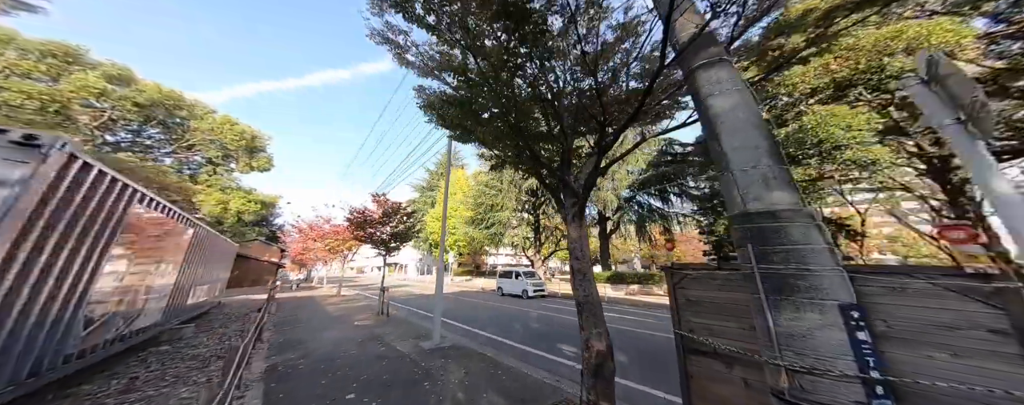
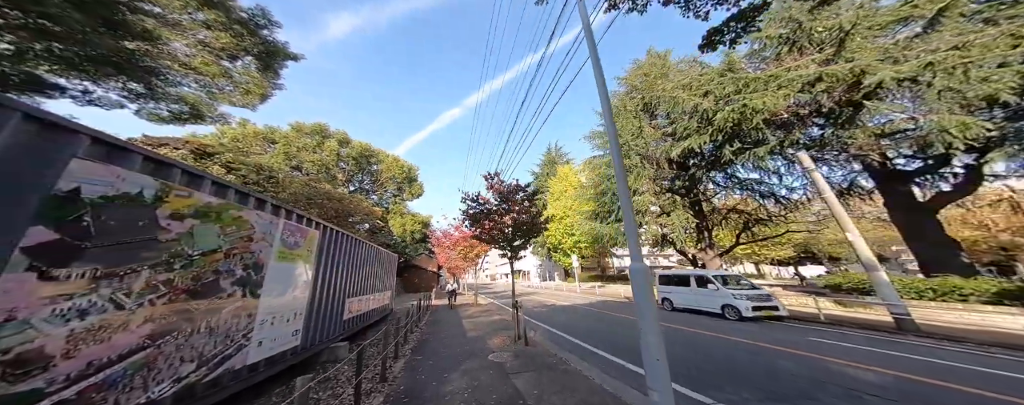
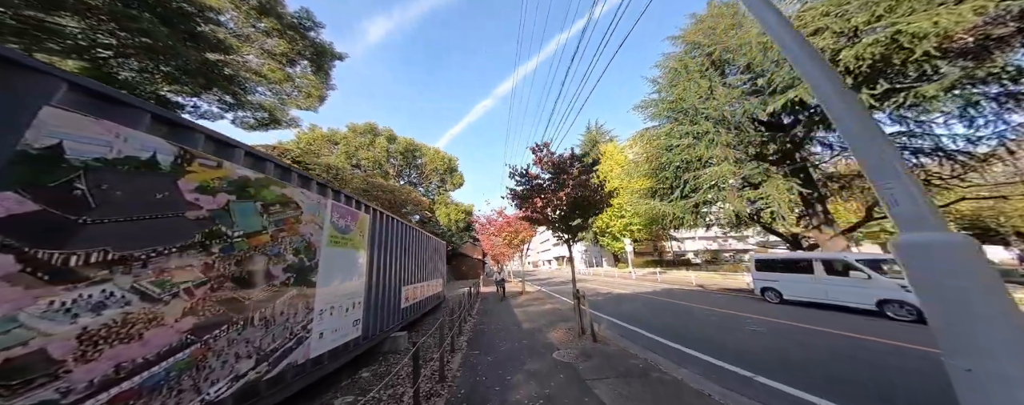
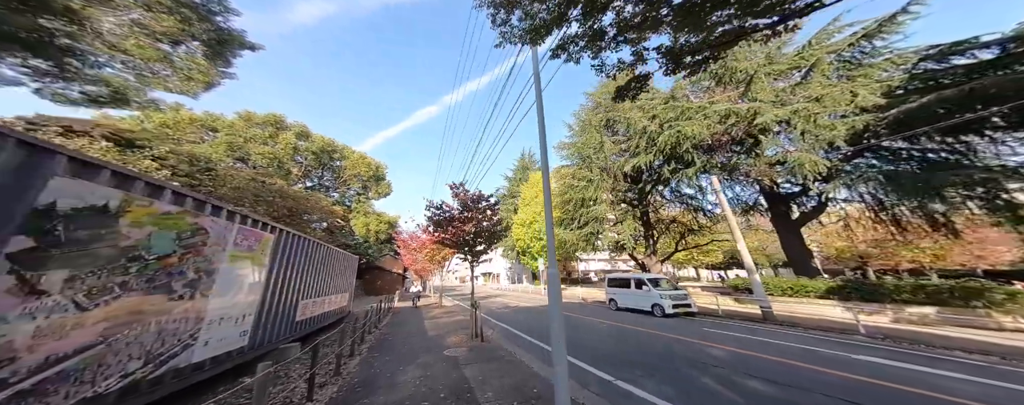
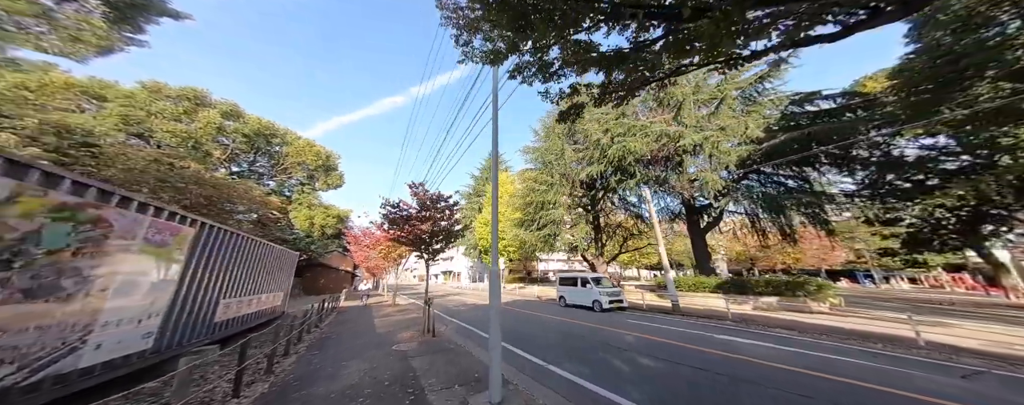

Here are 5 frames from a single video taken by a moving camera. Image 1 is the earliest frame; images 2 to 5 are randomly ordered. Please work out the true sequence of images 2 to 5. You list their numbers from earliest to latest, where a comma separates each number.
5, 4, 2, 3
